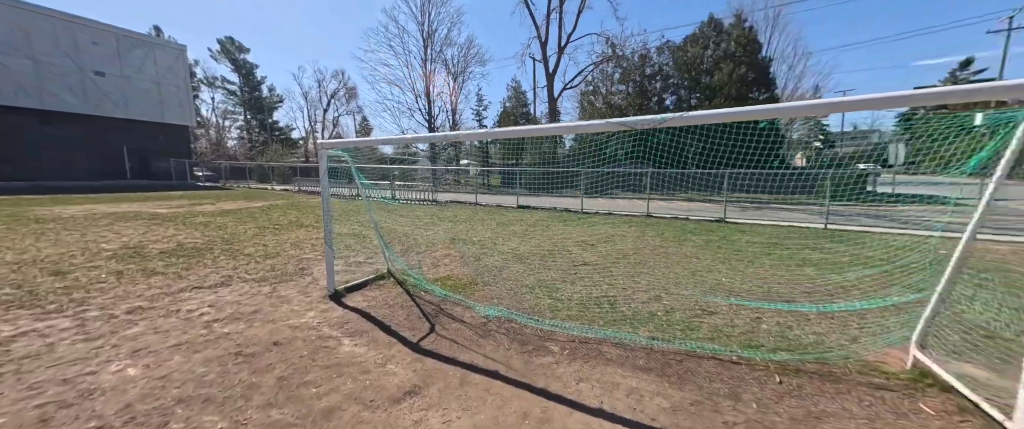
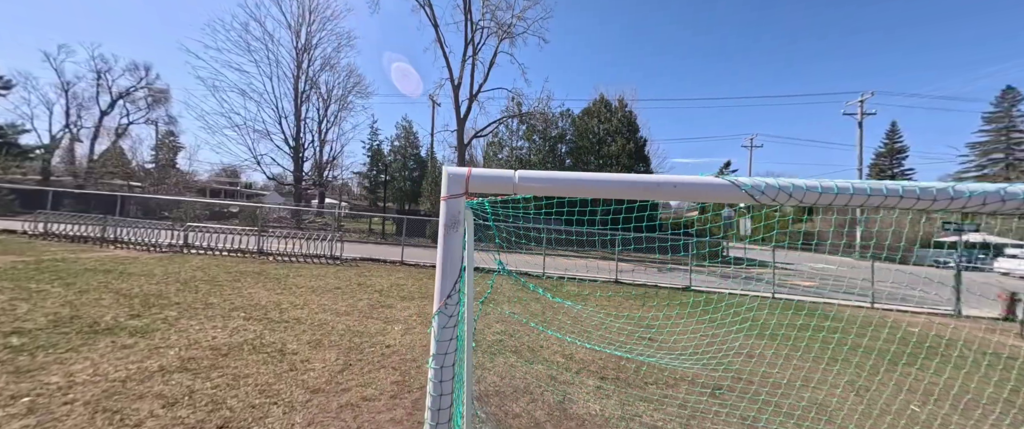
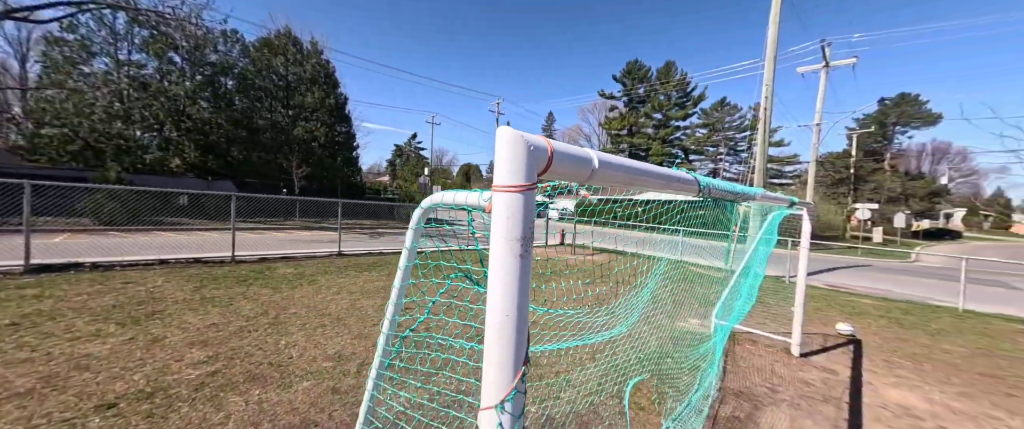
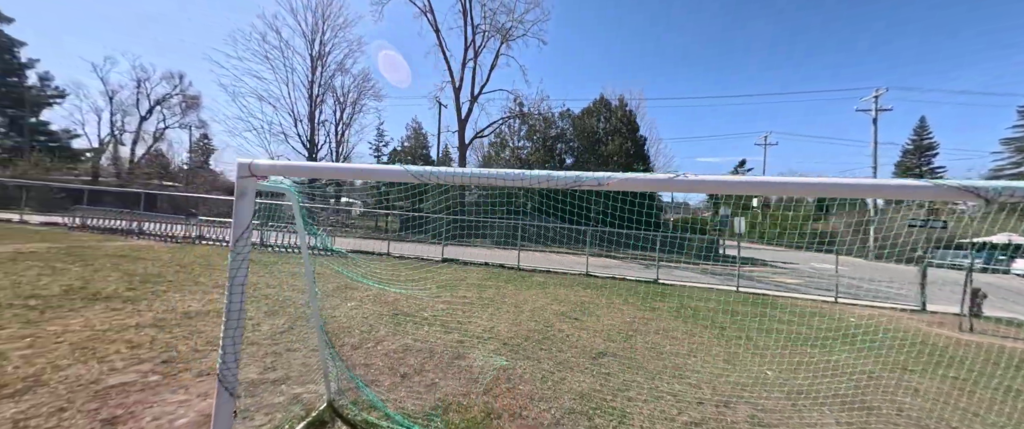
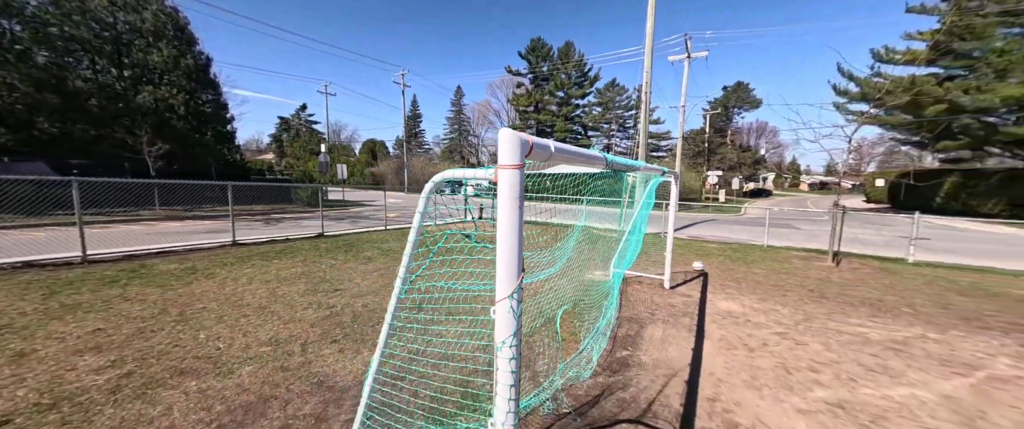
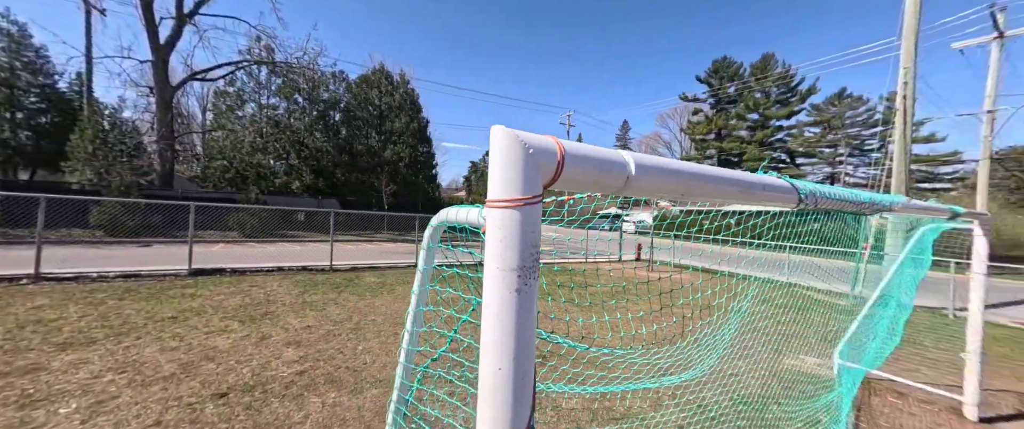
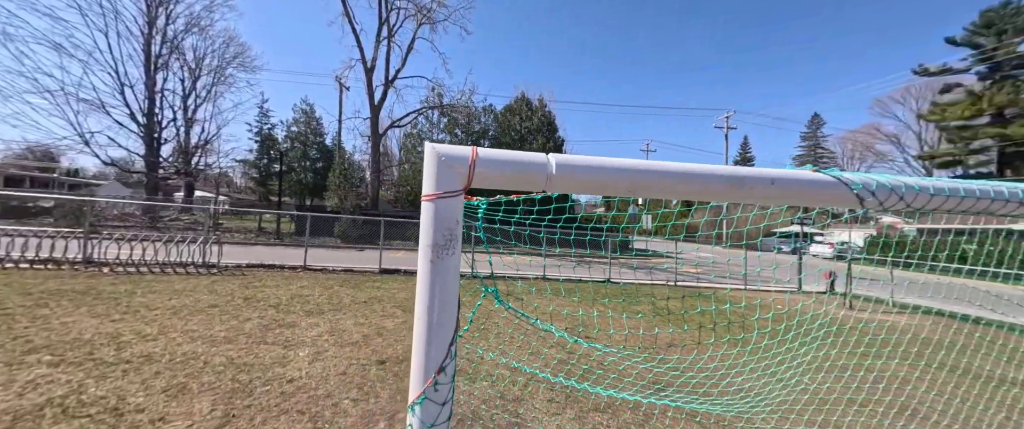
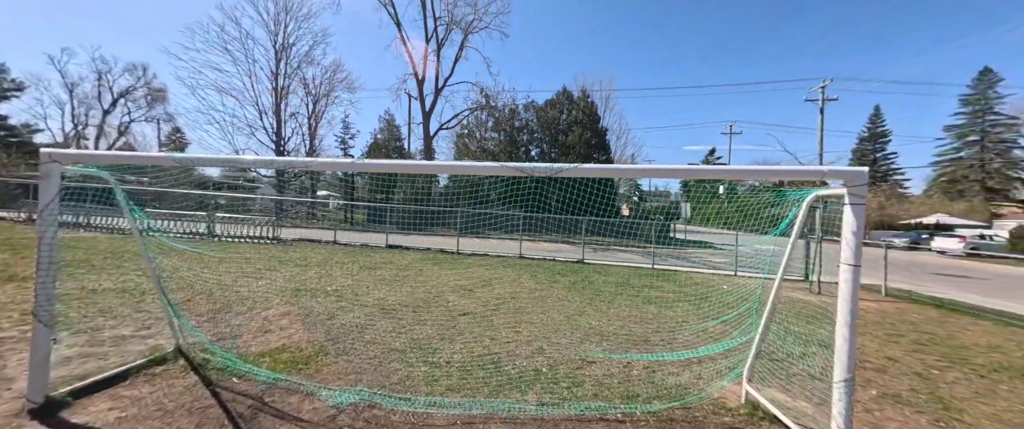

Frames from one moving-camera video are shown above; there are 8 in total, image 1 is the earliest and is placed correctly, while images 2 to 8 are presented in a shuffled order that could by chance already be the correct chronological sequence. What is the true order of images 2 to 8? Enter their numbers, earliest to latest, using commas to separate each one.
8, 4, 2, 7, 6, 3, 5
